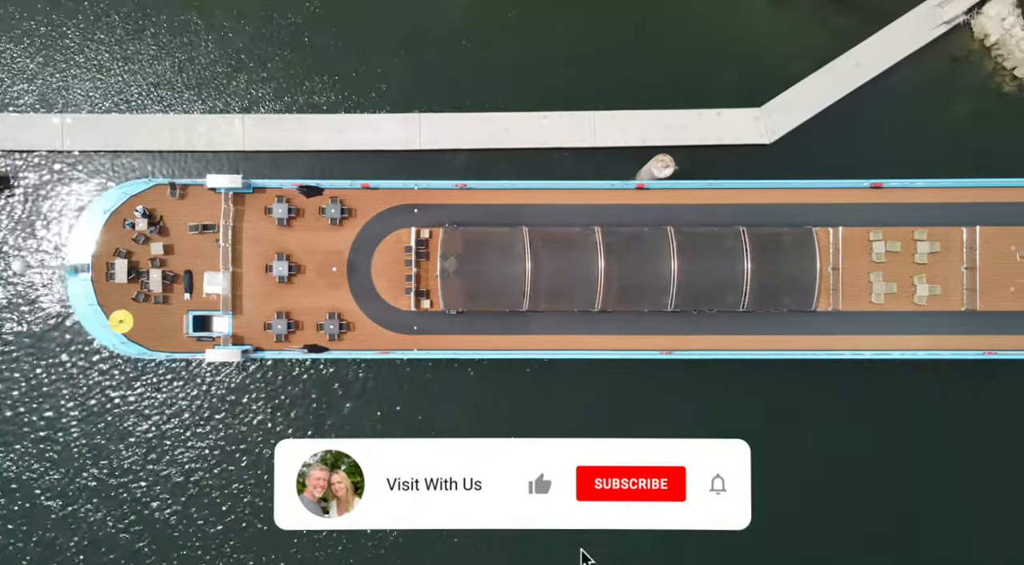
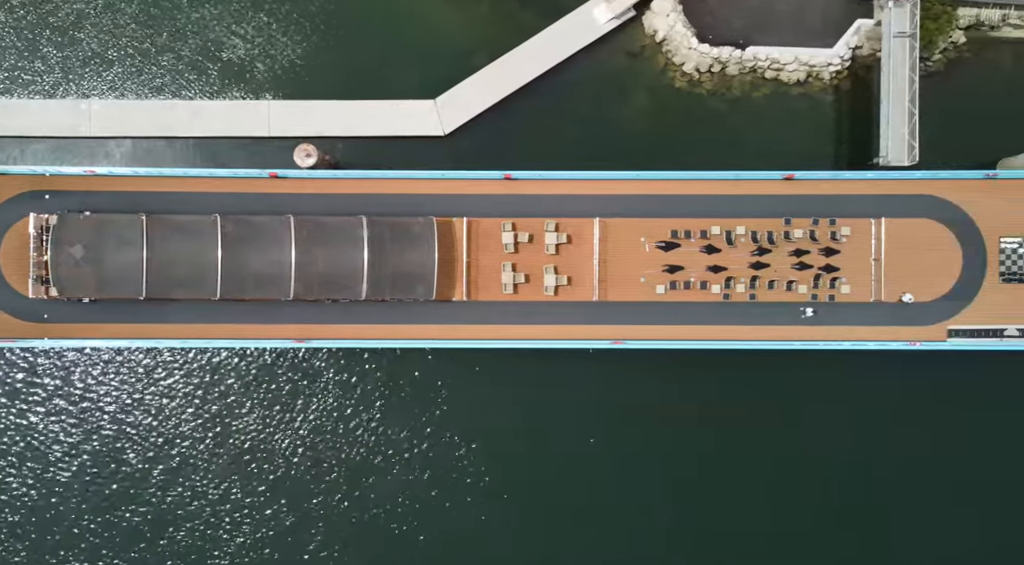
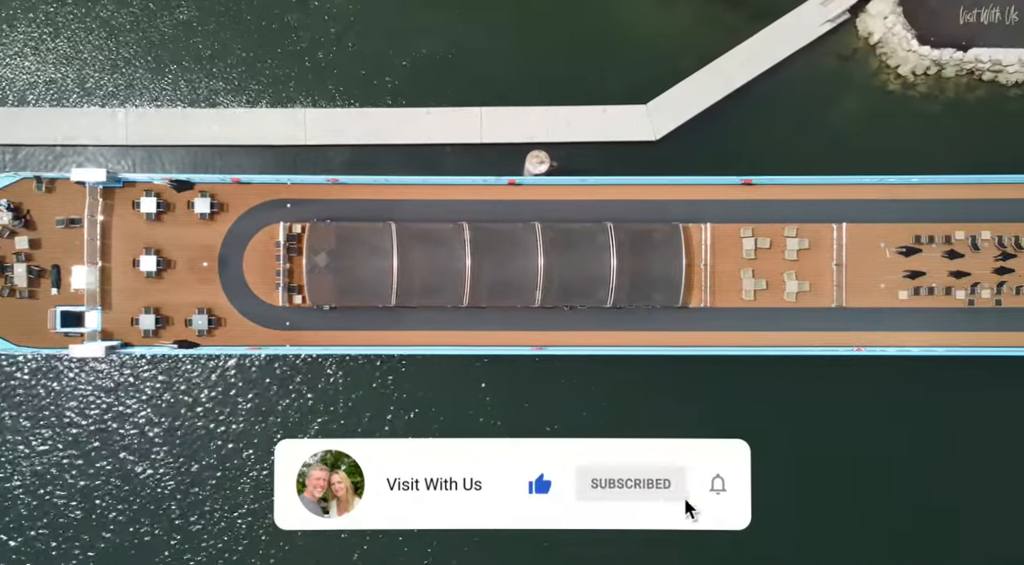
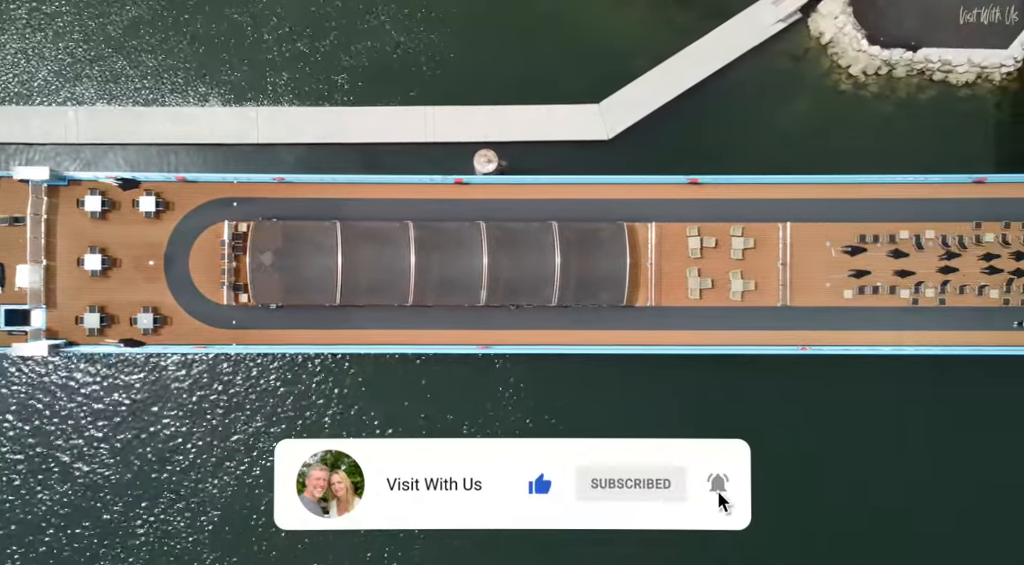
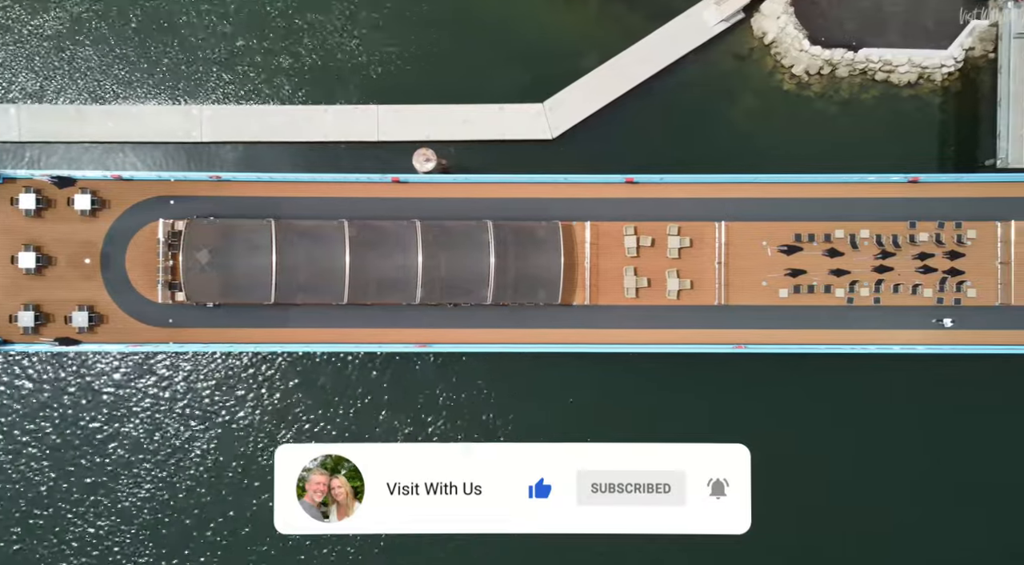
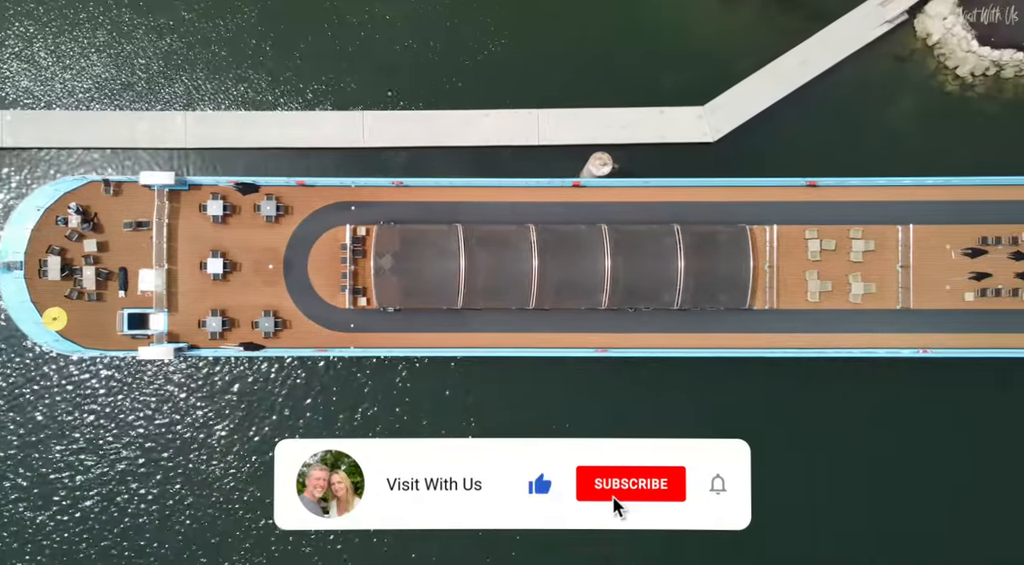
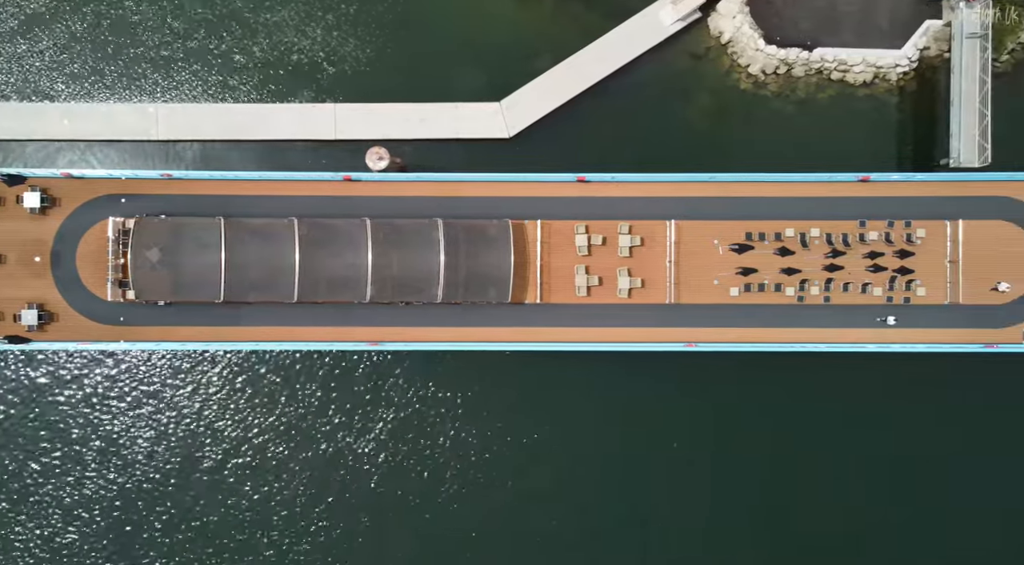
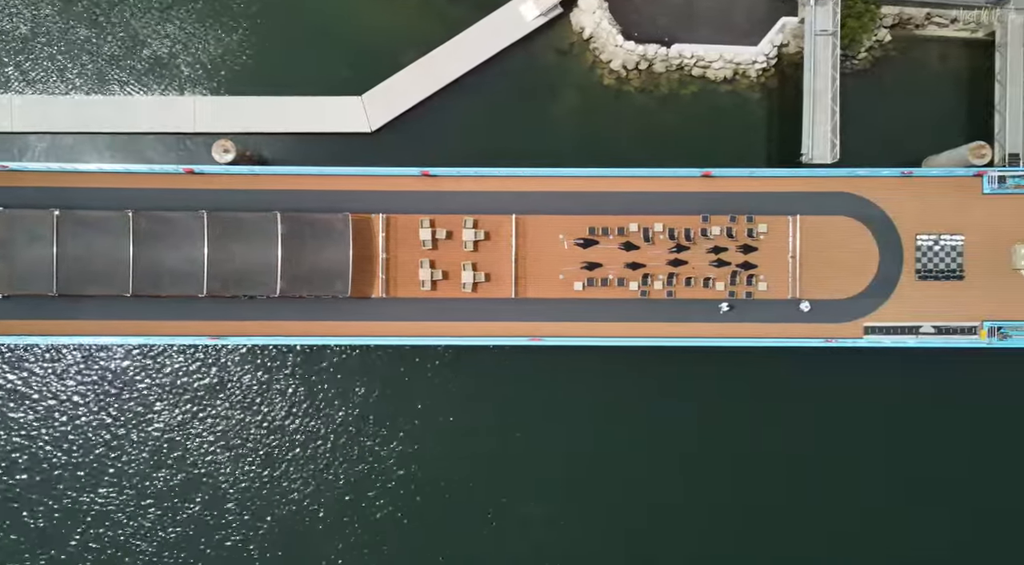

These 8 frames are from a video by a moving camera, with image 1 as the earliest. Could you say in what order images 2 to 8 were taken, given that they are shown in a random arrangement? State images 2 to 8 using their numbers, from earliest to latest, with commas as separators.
6, 3, 4, 5, 7, 2, 8
